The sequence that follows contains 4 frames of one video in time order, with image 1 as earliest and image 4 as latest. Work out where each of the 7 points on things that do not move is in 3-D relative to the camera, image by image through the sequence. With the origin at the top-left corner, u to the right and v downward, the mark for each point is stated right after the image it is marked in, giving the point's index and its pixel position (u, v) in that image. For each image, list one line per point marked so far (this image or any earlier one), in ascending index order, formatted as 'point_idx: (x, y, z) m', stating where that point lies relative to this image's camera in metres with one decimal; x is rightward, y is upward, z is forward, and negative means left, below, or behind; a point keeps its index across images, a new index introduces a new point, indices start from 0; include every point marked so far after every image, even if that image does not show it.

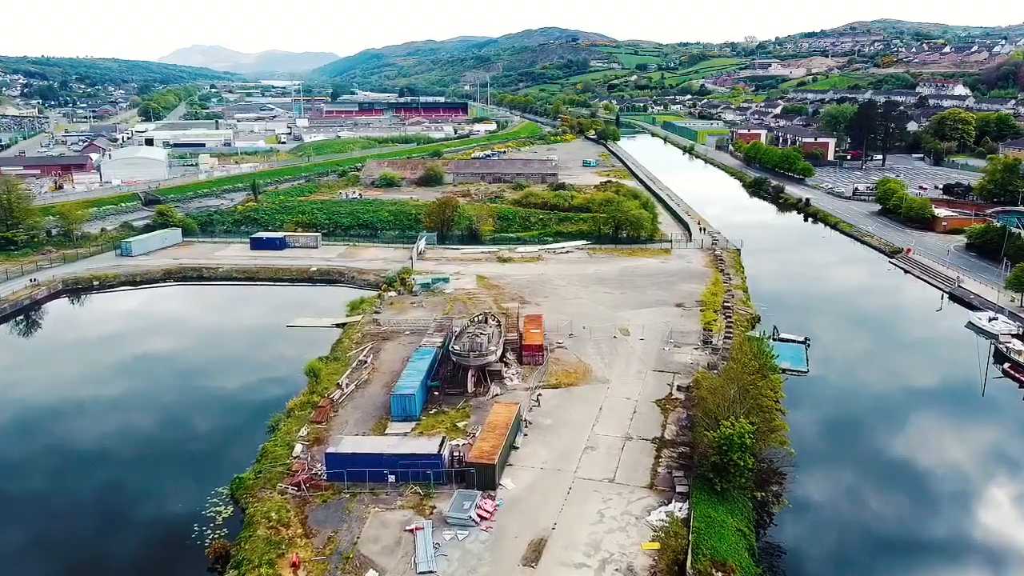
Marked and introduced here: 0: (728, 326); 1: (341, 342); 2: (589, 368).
0: (+4.8, -0.9, +18.0) m
1: (-3.8, -1.2, +17.6) m
2: (+1.5, -1.6, +15.7) m
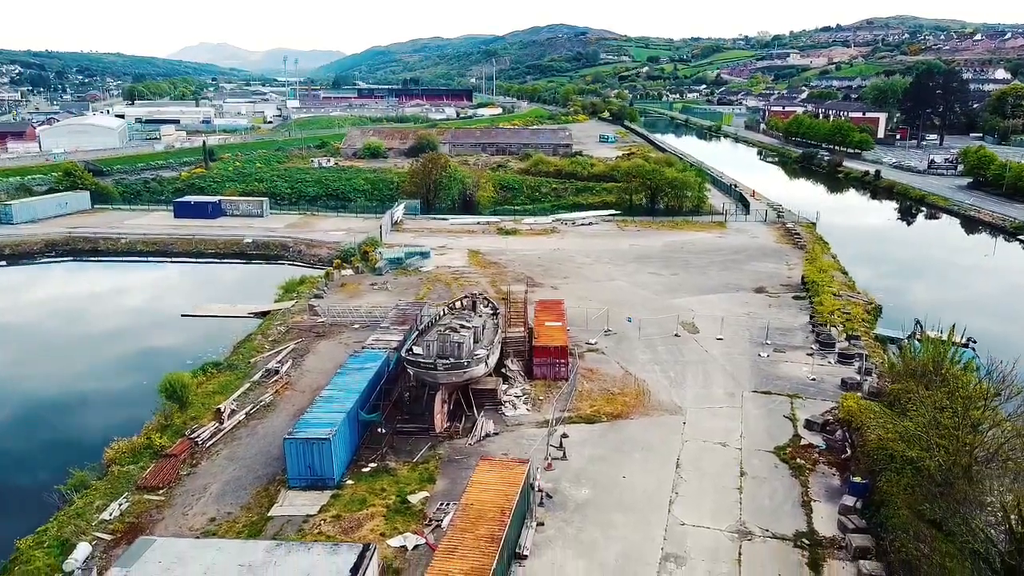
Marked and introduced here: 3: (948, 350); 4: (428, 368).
0: (+4.8, -0.5, +11.6) m
1: (-3.7, -0.8, +11.4) m
2: (+1.6, -1.2, +9.4) m
3: (+4.3, -0.6, +8.0) m
4: (-0.9, -0.8, +8.2) m
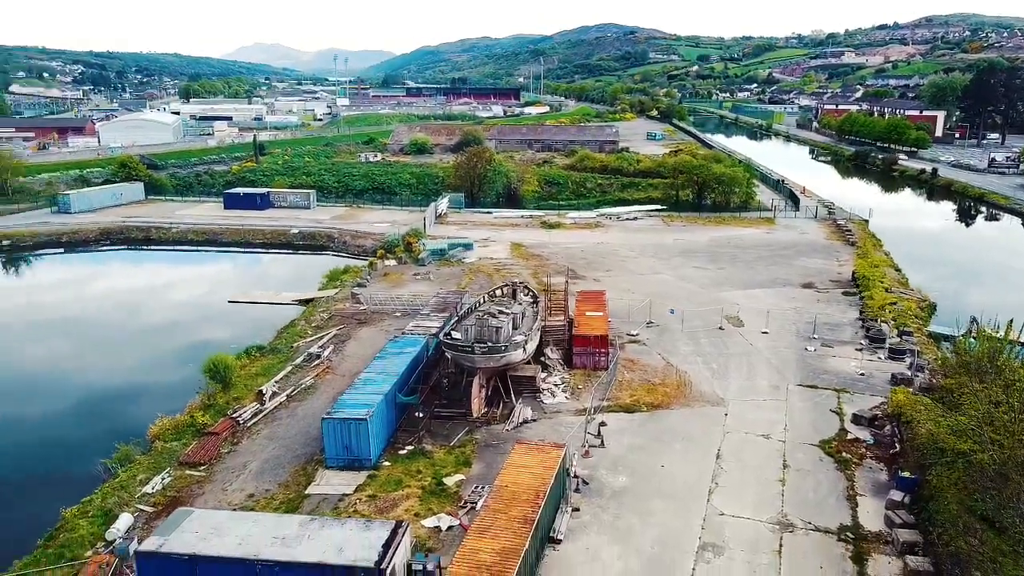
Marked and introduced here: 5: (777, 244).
0: (+5.4, -0.4, +11.3) m
1: (-3.1, -0.6, +11.5) m
2: (+2.0, -1.0, +9.3) m
3: (+4.7, -0.5, +7.6) m
4: (-0.5, -0.6, +8.1) m
5: (+5.7, +0.9, +17.2) m
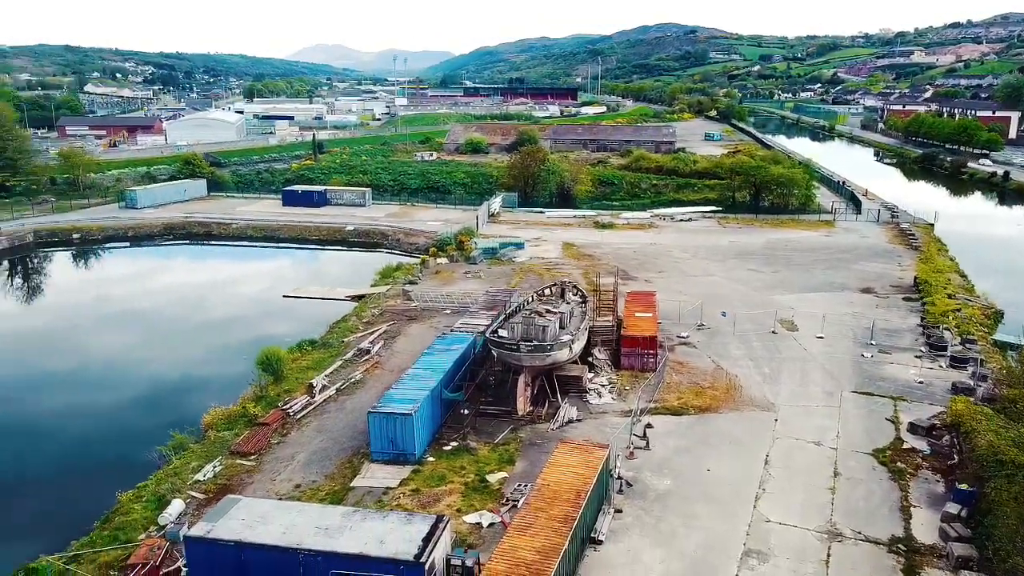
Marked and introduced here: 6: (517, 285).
0: (+6.1, -0.5, +10.9) m
1: (-2.4, -0.5, +11.7) m
2: (+2.5, -1.1, +9.1) m
3: (+5.1, -0.6, +7.3) m
4: (0.0, -0.6, +8.1) m
5: (+6.8, +0.9, +16.8) m
6: (+0.1, +0.1, +13.4) m
